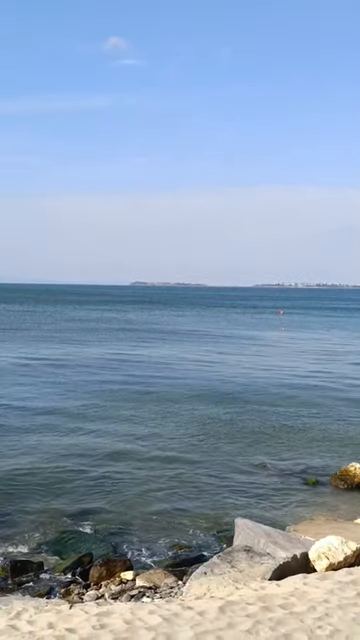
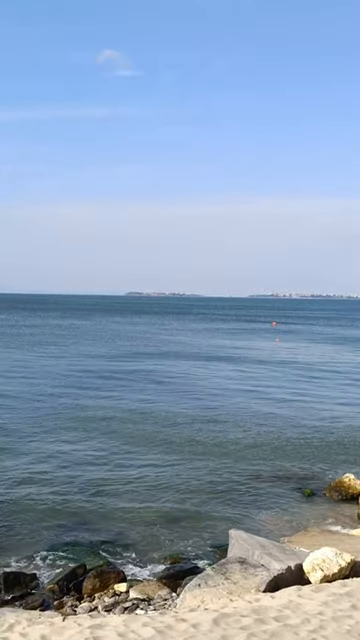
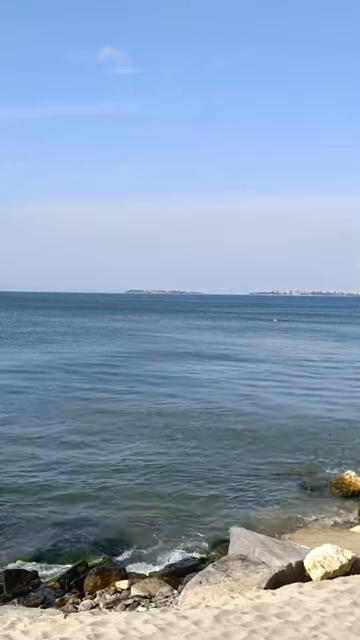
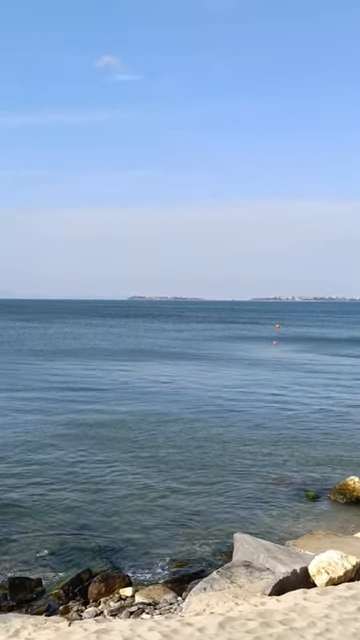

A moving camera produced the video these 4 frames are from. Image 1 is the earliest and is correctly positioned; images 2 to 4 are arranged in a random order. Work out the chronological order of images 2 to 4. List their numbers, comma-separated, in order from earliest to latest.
3, 2, 4
